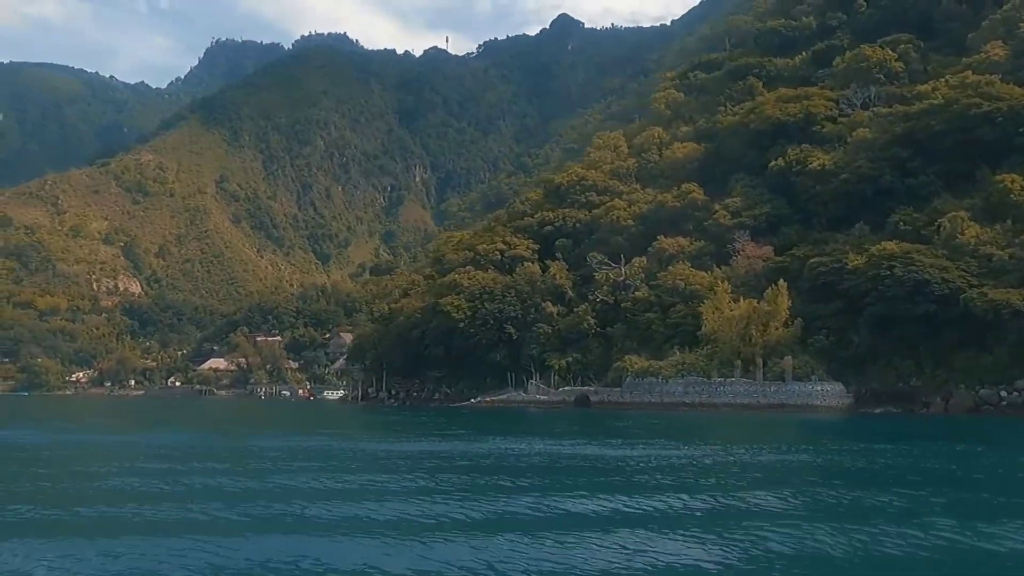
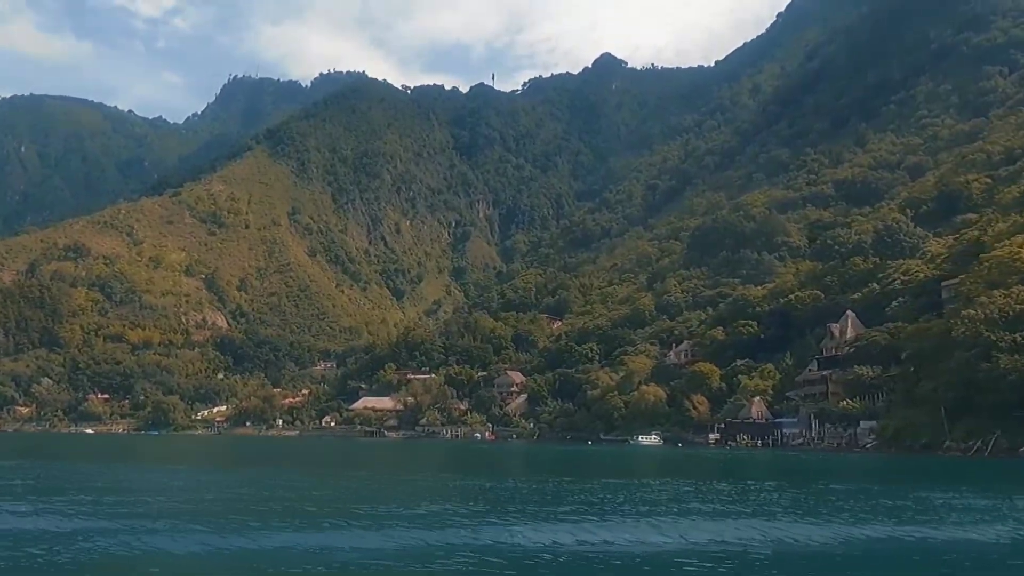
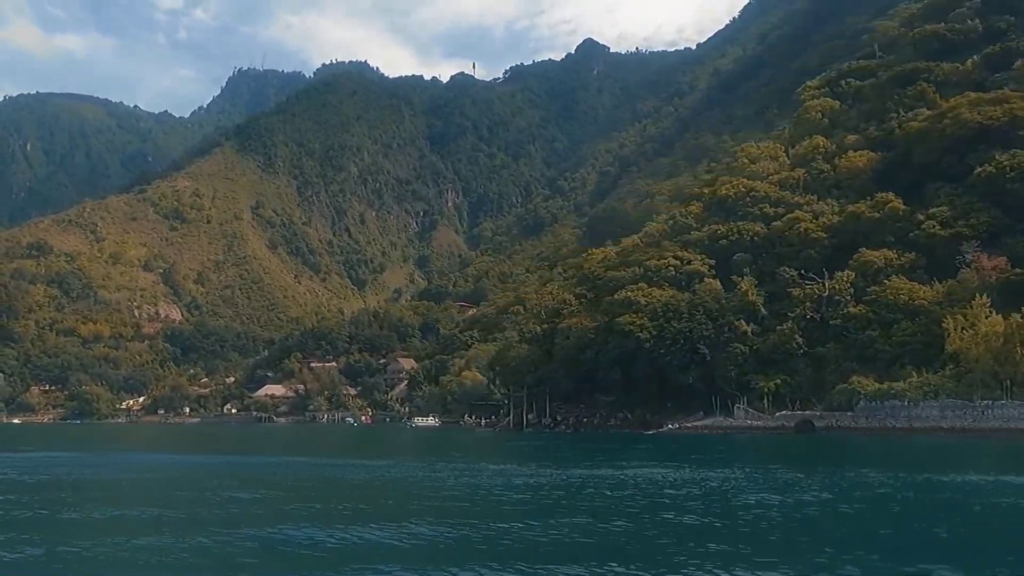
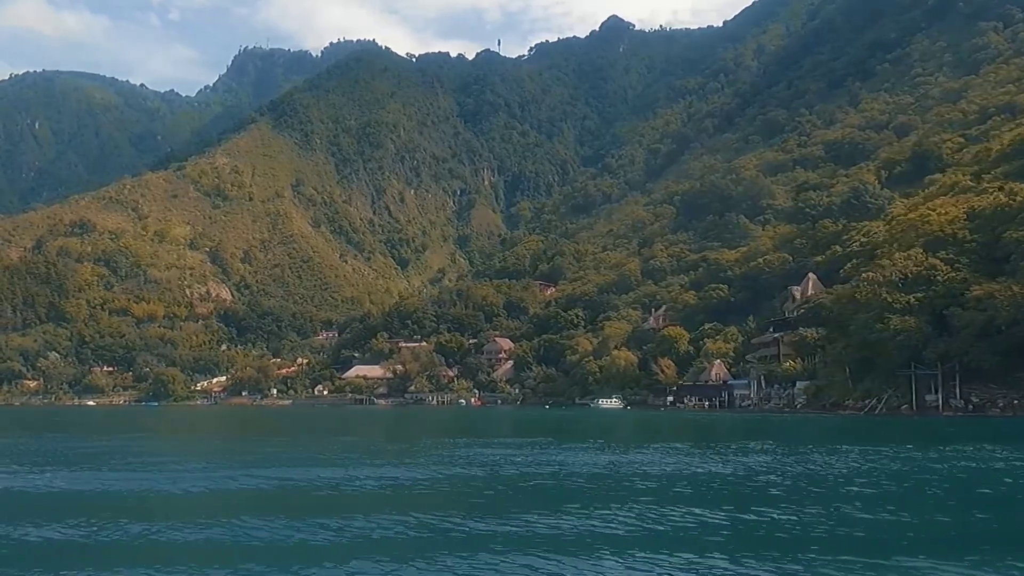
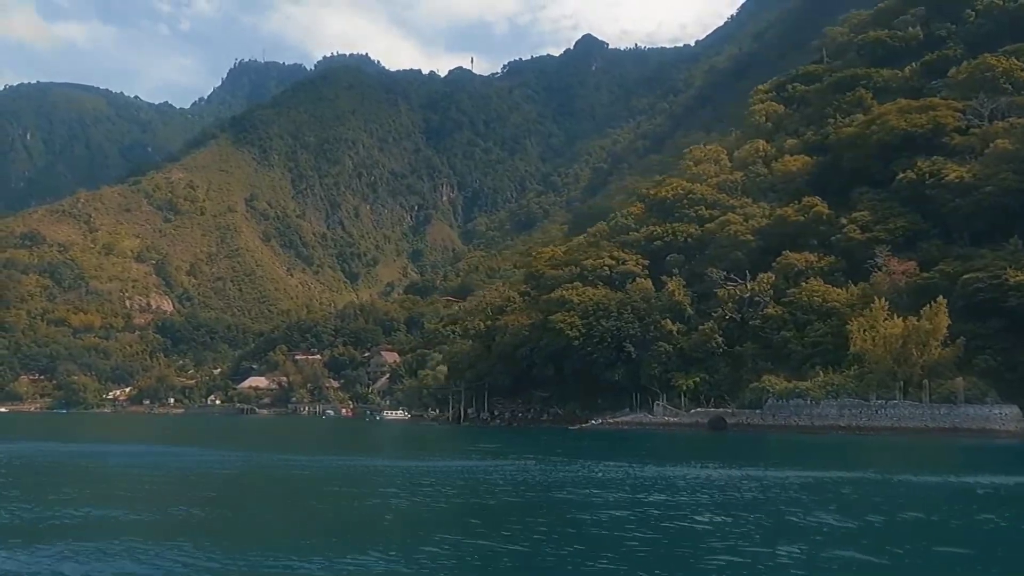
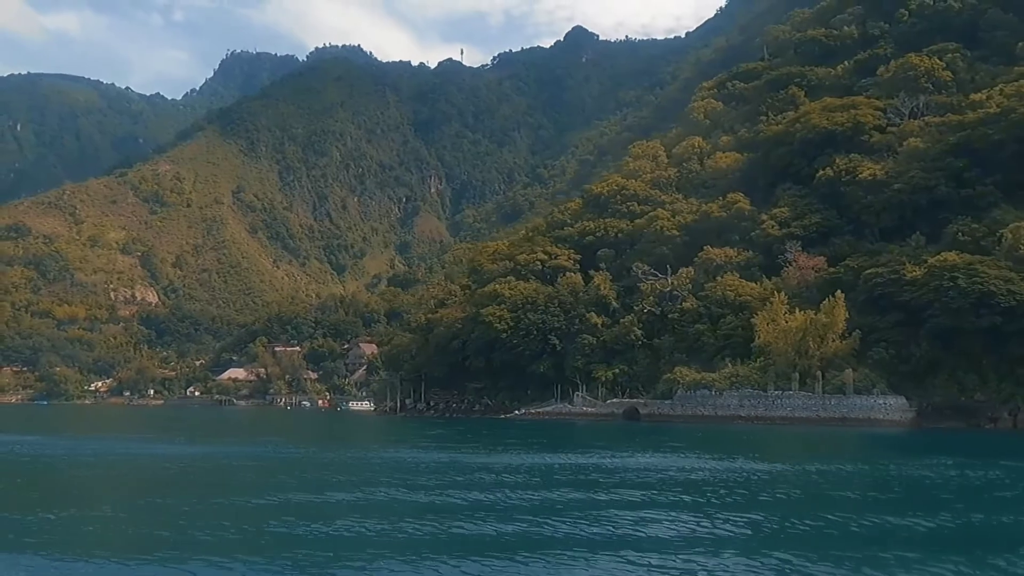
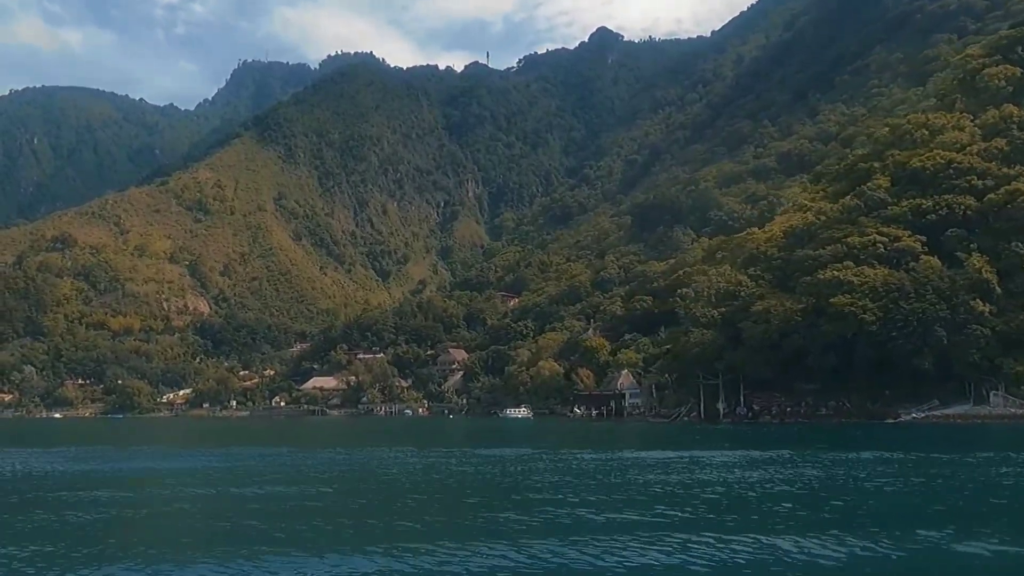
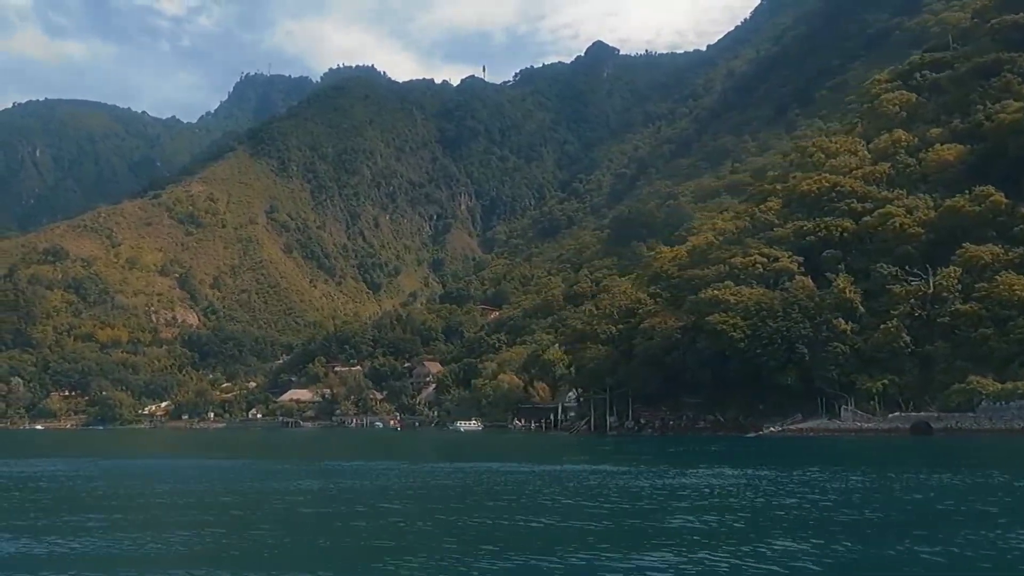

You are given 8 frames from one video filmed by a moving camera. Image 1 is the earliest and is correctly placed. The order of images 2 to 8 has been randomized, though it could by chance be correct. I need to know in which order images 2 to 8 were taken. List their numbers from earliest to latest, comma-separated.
6, 5, 3, 8, 7, 4, 2
